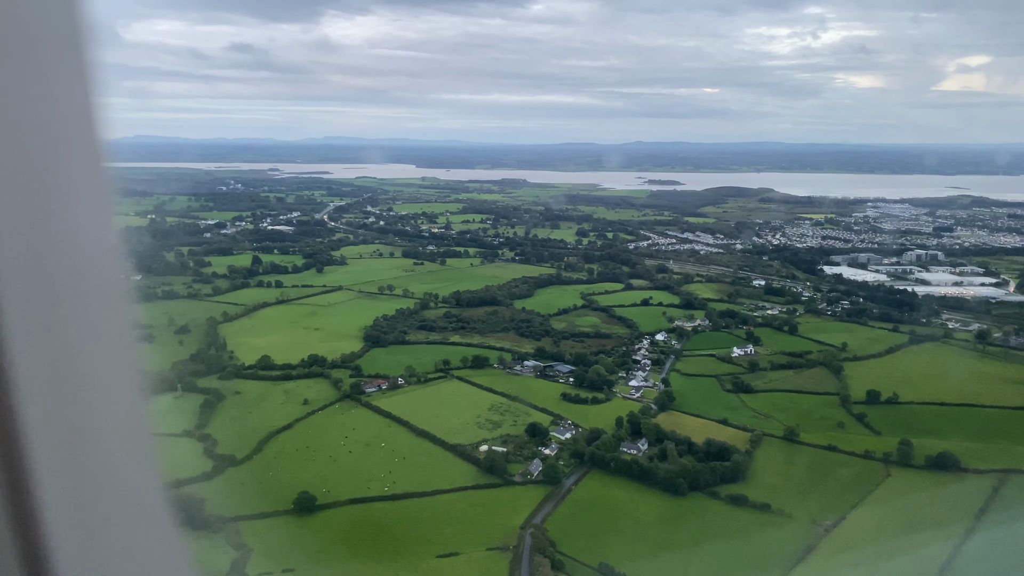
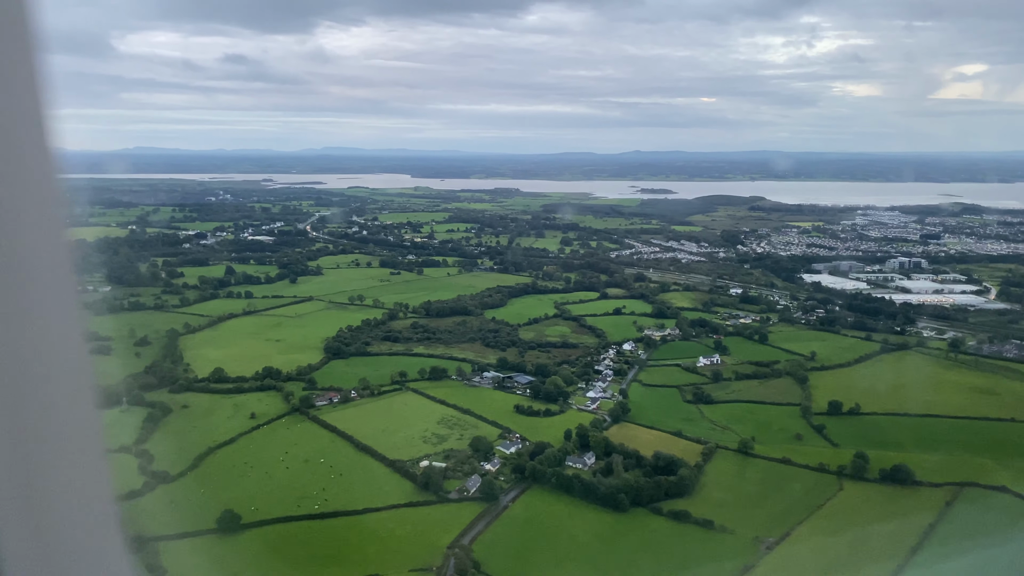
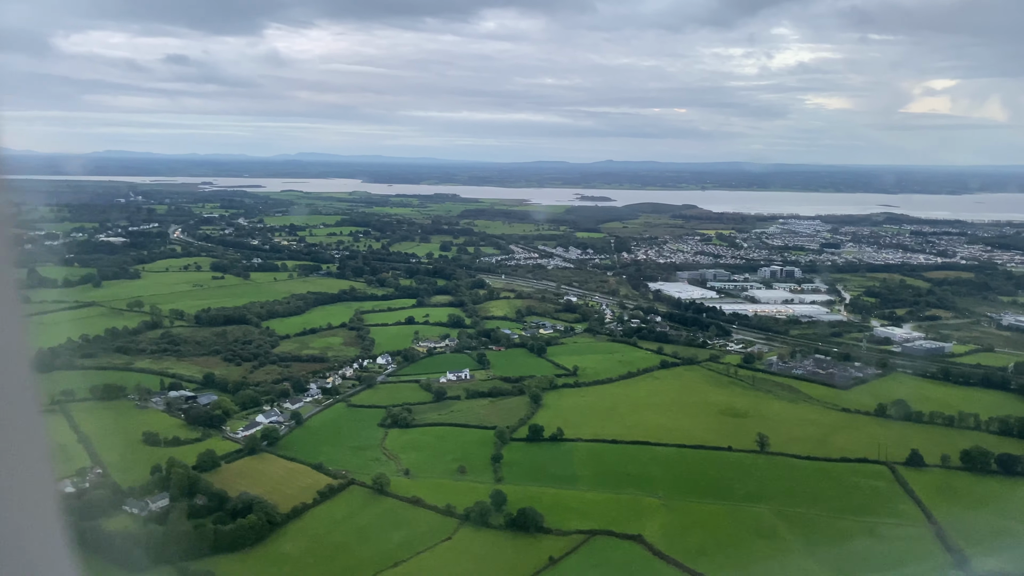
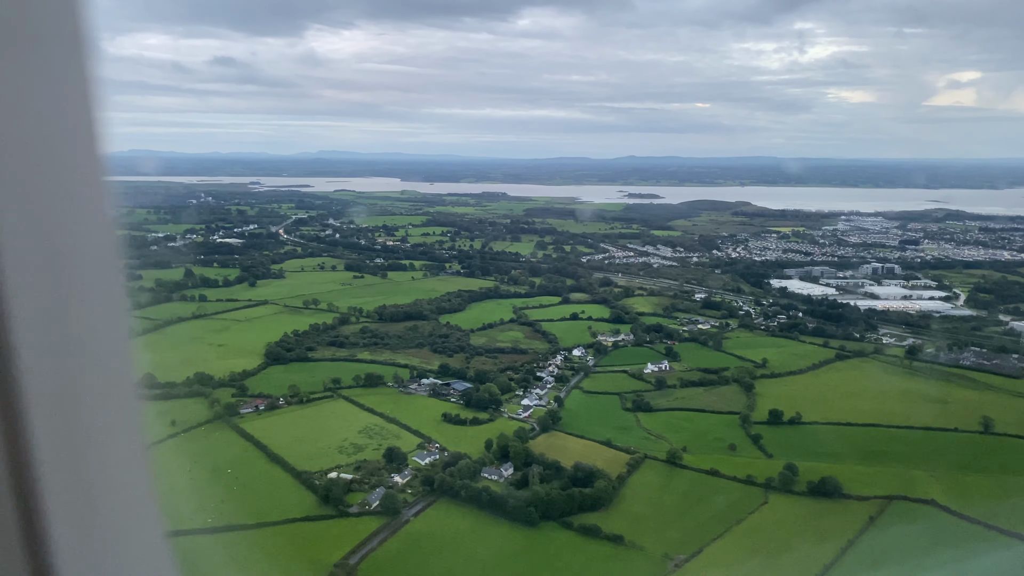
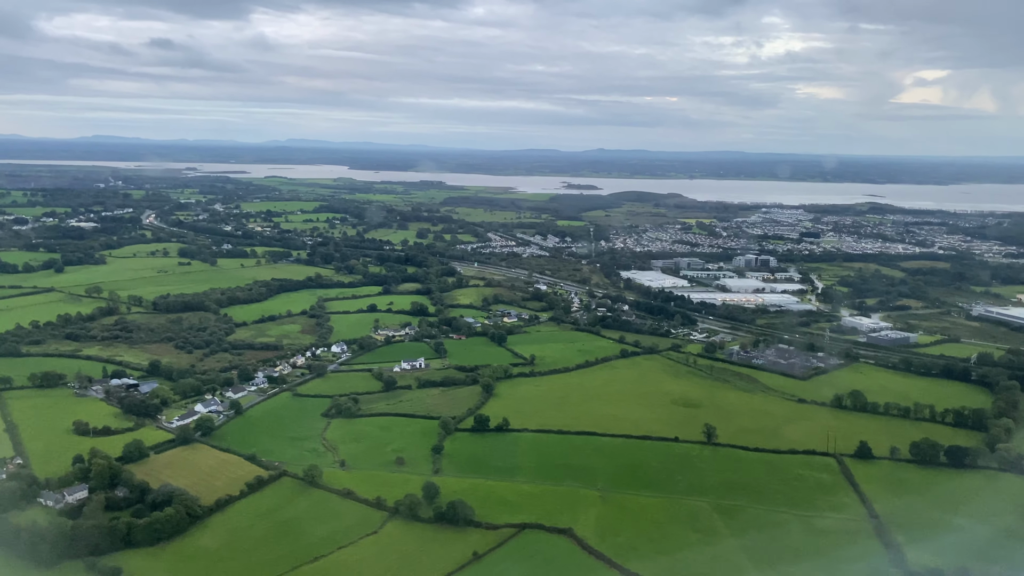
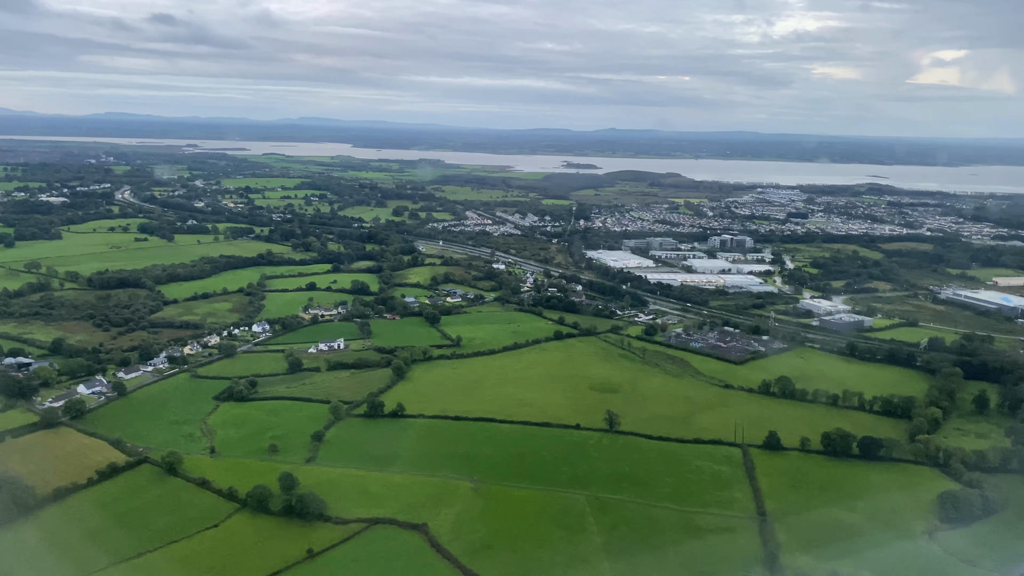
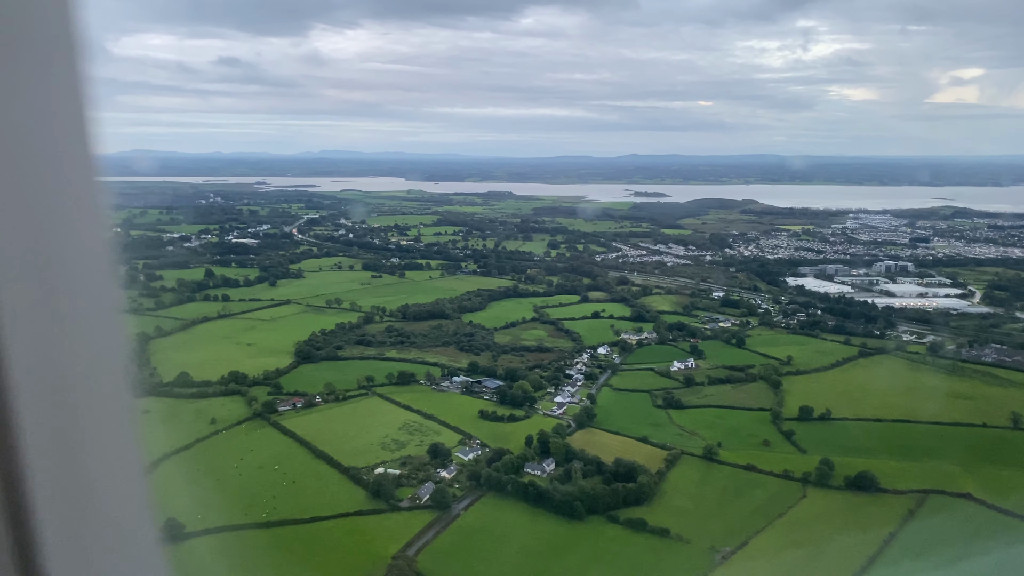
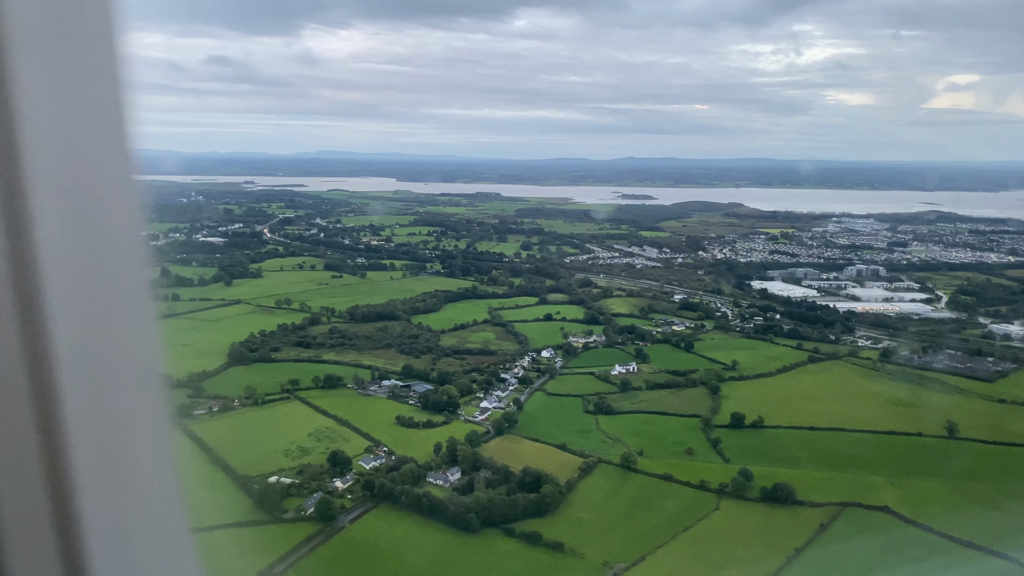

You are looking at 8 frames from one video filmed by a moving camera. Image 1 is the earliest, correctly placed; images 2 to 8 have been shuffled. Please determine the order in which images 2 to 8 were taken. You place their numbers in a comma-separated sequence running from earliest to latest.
2, 7, 4, 8, 3, 5, 6
